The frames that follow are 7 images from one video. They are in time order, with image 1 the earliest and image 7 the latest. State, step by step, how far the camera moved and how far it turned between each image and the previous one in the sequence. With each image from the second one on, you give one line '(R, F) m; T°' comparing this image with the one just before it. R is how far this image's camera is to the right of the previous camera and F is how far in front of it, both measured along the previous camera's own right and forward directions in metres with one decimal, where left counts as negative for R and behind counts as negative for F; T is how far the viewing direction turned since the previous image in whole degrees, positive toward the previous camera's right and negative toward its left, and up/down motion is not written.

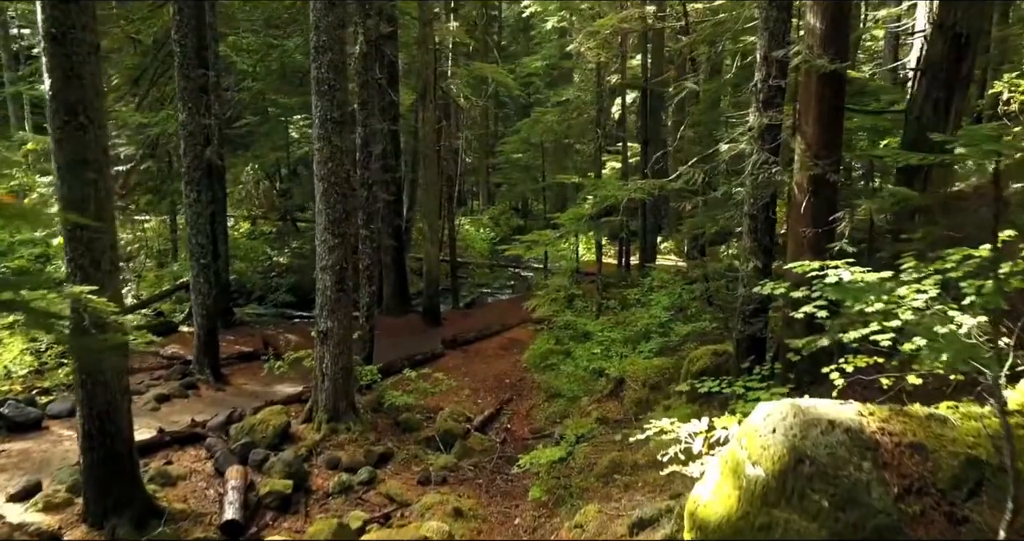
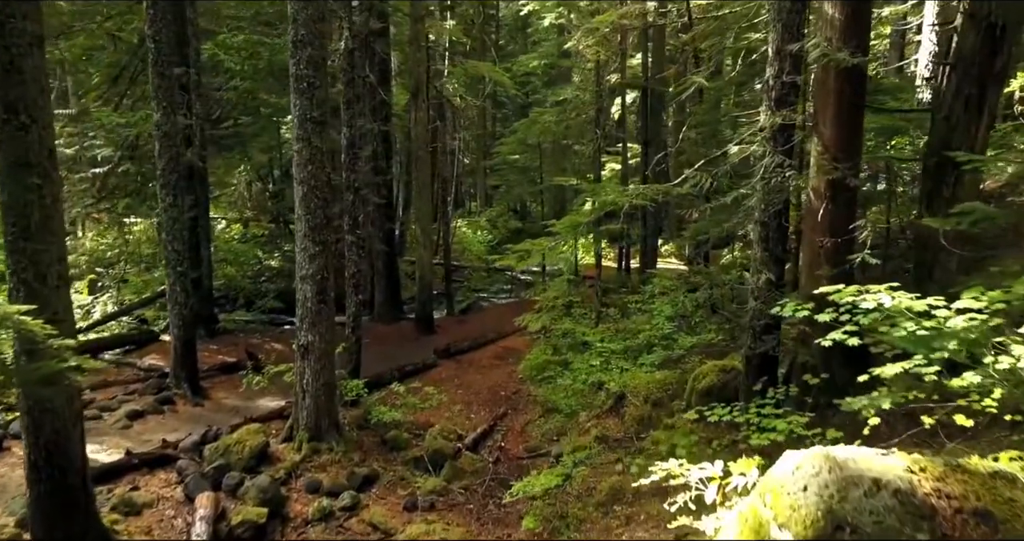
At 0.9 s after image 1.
(+0.1, +0.6) m; 0°
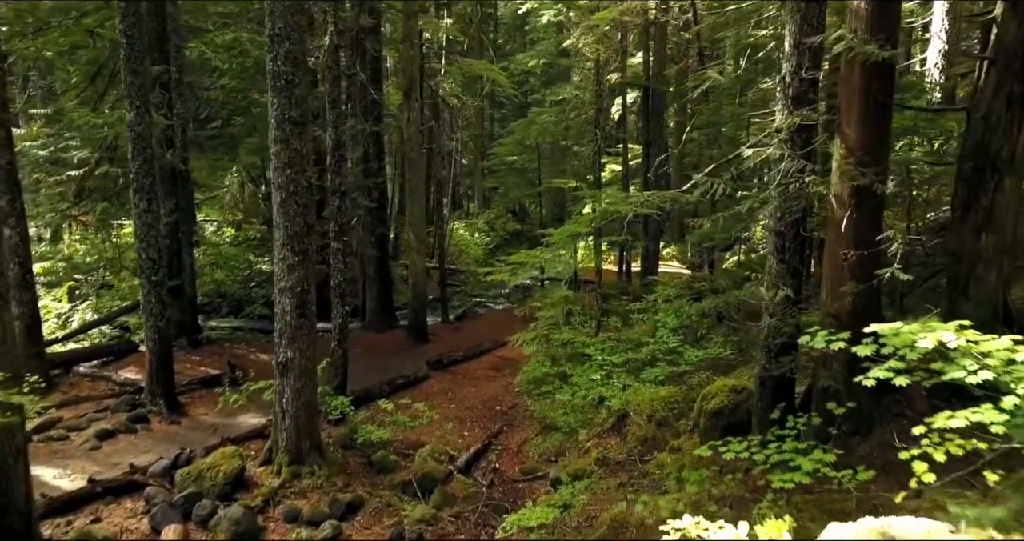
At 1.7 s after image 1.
(+0.1, +0.6) m; 0°
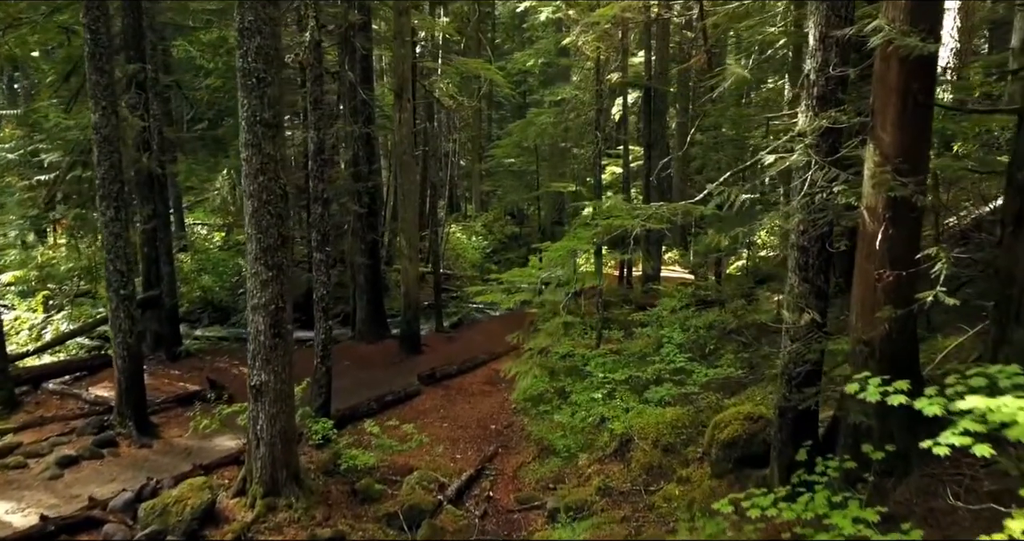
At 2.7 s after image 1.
(+0.1, +0.7) m; 0°
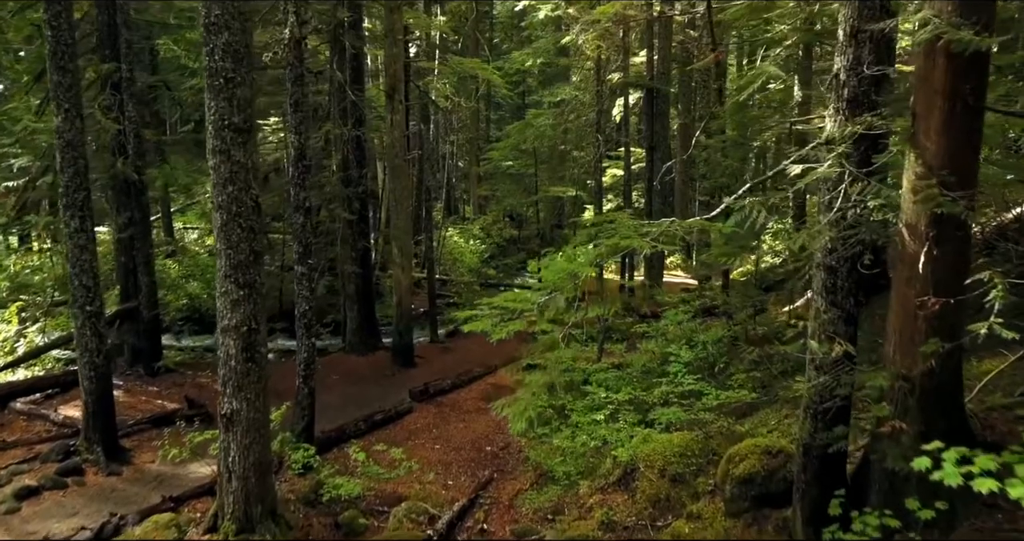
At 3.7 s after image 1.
(+0.1, +0.7) m; 0°
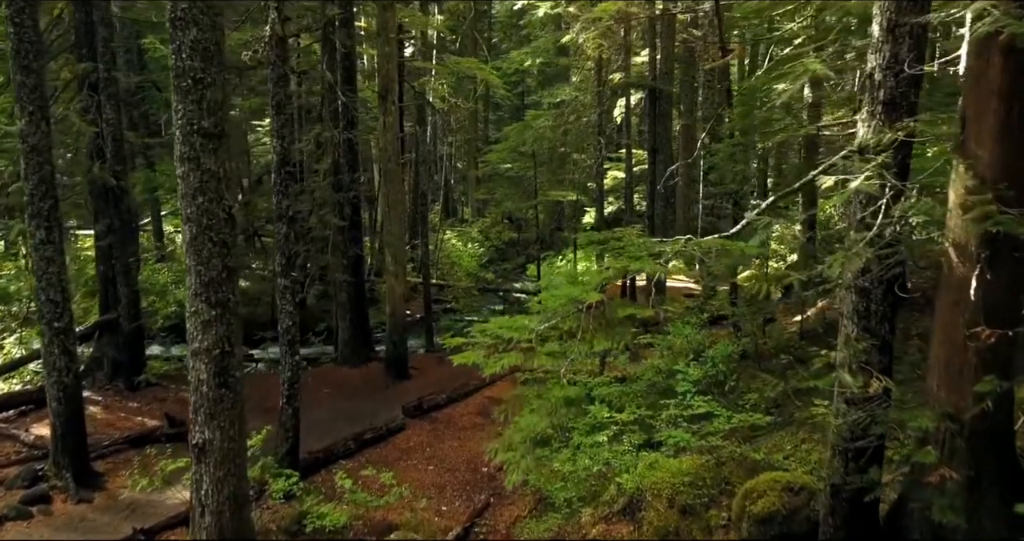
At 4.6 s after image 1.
(0.0, +0.6) m; 0°
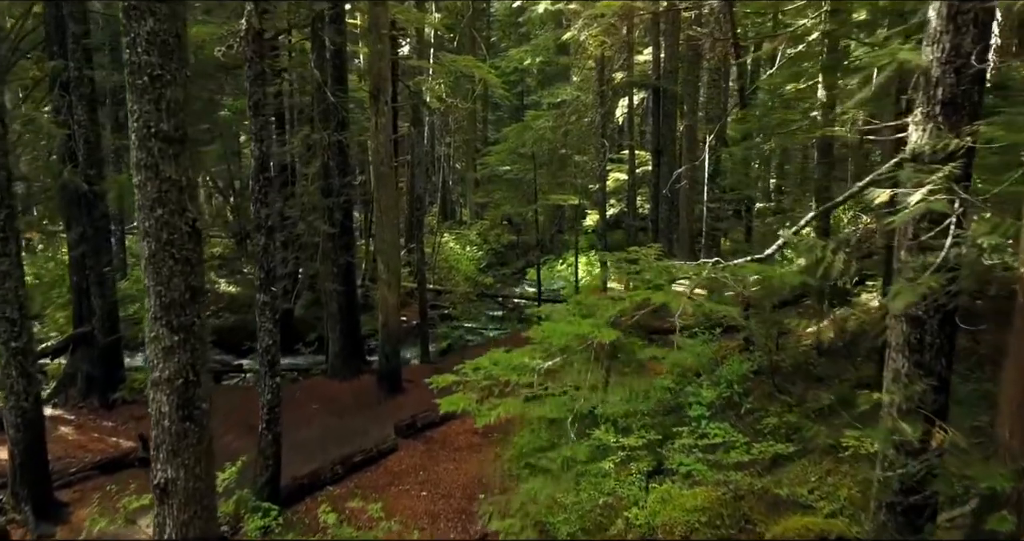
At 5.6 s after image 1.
(0.0, +0.7) m; 0°
